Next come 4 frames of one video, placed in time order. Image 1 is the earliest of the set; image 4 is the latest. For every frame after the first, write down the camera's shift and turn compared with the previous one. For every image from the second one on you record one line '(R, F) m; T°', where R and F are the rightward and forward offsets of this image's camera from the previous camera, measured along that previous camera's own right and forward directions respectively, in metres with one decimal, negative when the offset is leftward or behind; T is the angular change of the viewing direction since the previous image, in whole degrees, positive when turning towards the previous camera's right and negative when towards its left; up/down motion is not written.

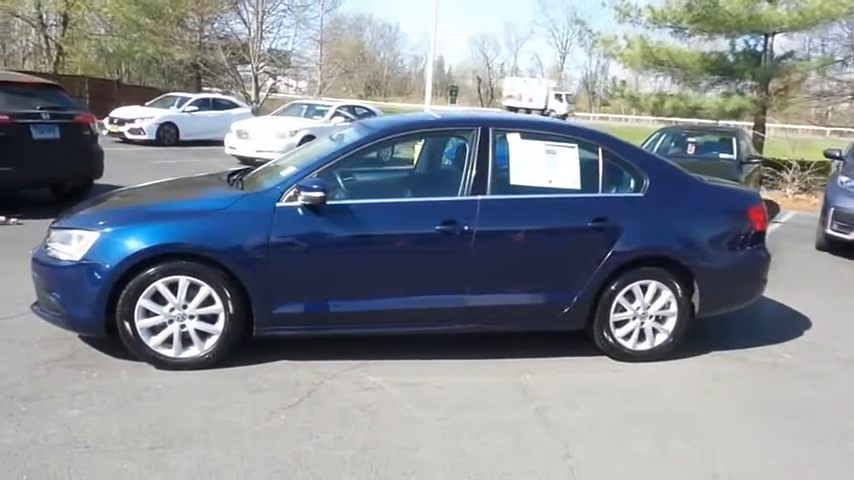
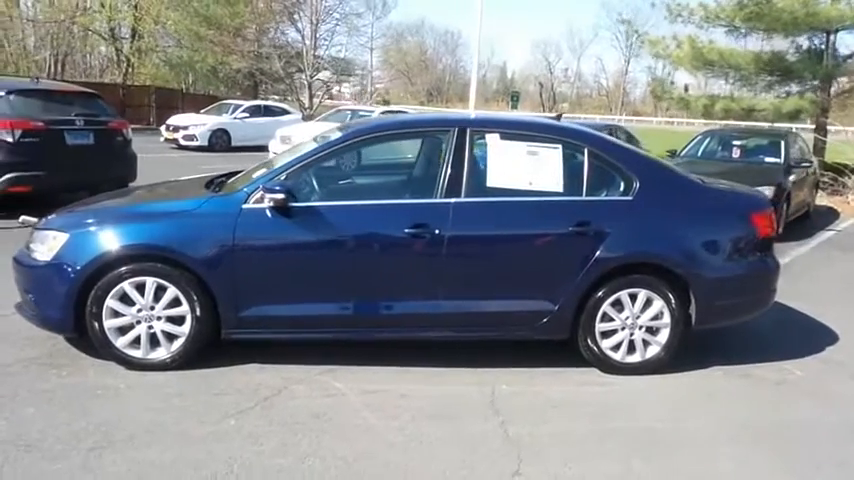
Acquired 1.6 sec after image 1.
(+0.6, +0.2) m; -5°
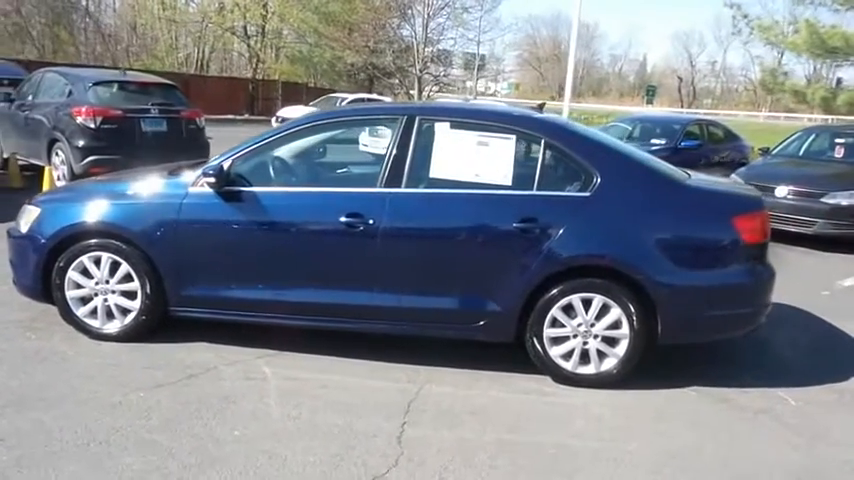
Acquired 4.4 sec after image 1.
(+1.3, +0.3) m; -10°
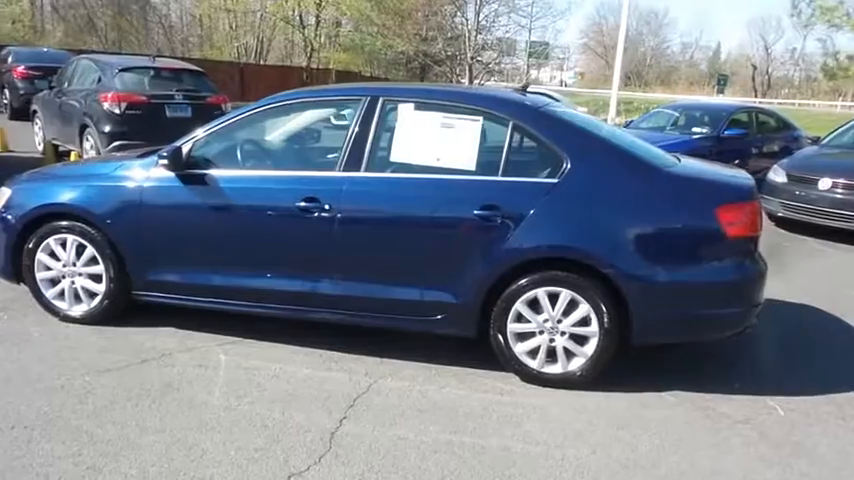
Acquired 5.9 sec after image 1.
(+0.7, +0.3) m; -5°
